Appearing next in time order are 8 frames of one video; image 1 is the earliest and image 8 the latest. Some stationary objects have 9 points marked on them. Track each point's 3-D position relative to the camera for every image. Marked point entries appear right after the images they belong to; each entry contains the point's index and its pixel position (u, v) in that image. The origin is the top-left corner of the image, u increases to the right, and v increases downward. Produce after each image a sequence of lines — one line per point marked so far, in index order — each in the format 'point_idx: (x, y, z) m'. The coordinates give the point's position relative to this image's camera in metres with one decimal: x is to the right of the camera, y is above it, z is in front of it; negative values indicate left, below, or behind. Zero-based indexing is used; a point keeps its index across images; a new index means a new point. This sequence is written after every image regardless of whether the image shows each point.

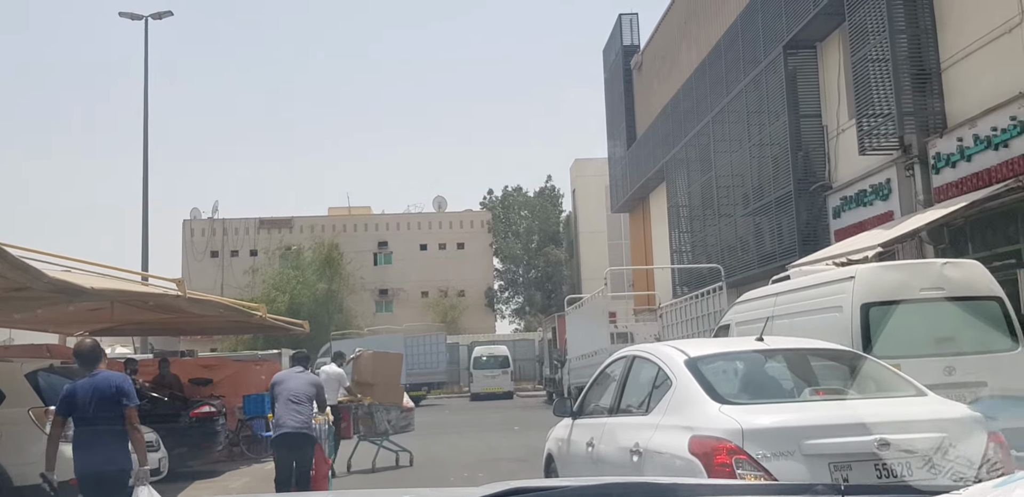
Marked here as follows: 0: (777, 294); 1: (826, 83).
0: (+3.0, -0.5, +9.9) m
1: (+6.1, +3.2, +17.3) m
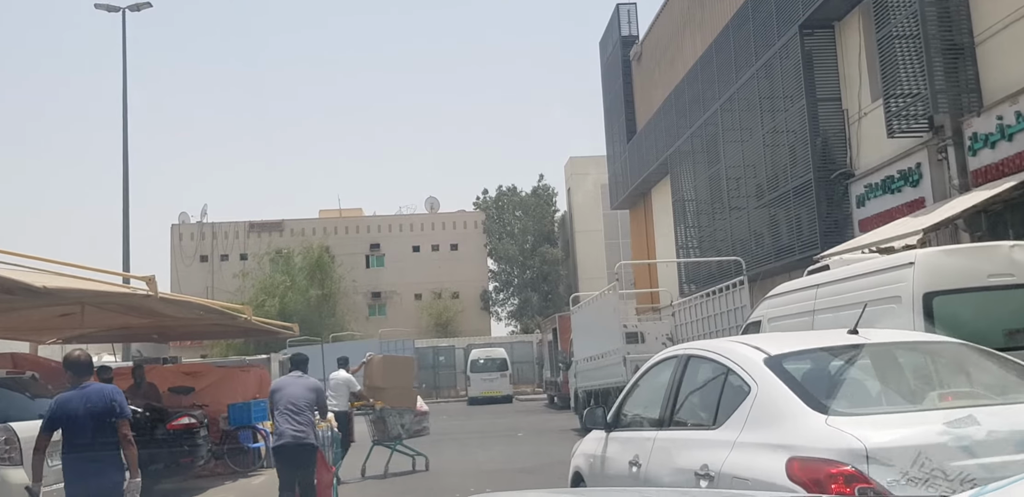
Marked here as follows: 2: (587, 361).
0: (+3.1, -0.4, +8.9) m
1: (+6.1, +3.4, +16.4) m
2: (+1.4, -2.0, +16.0) m
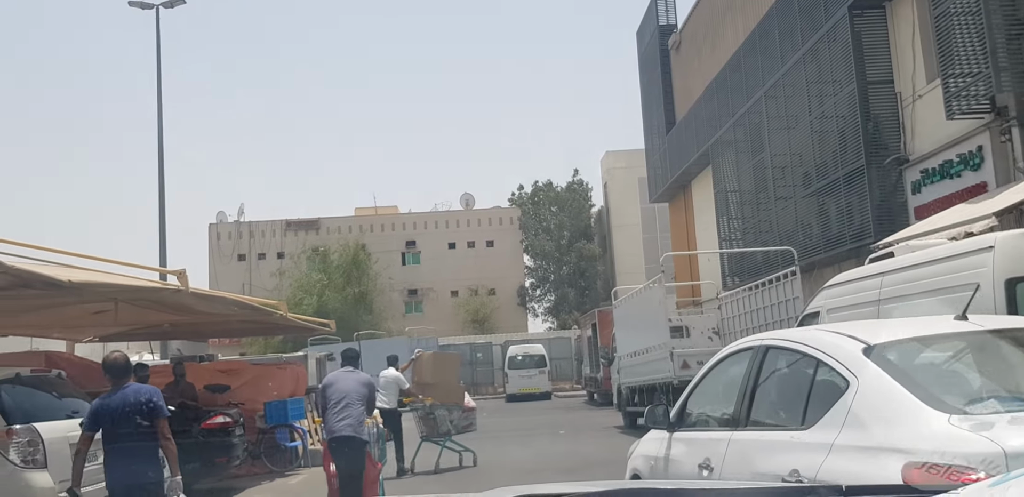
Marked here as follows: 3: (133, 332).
0: (+3.5, -0.3, +8.4) m
1: (+6.8, +3.6, +15.7) m
2: (+2.1, -1.9, +15.5) m
3: (-6.7, -1.4, +15.6) m
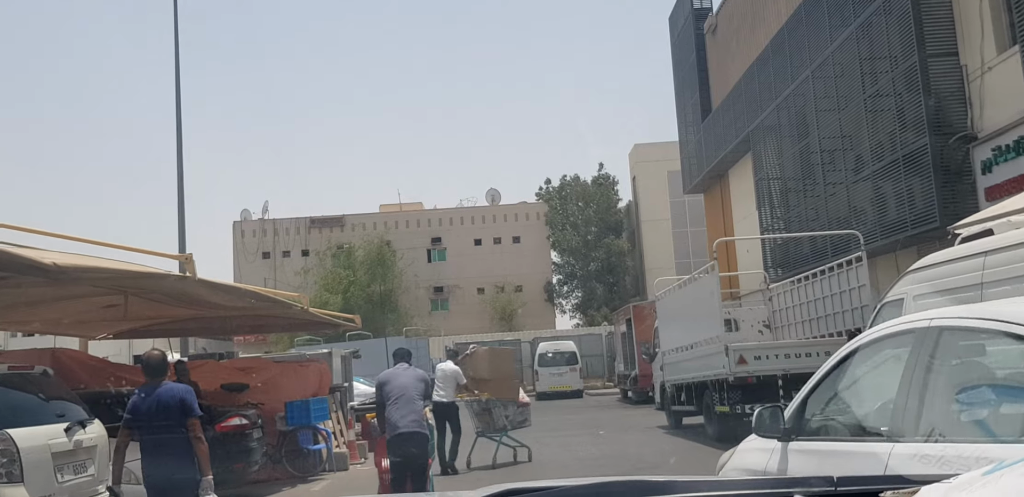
0: (+3.9, -0.1, +7.3) m
1: (+7.4, +3.8, +14.5) m
2: (+2.7, -1.7, +14.5) m
3: (-6.1, -1.3, +14.8) m
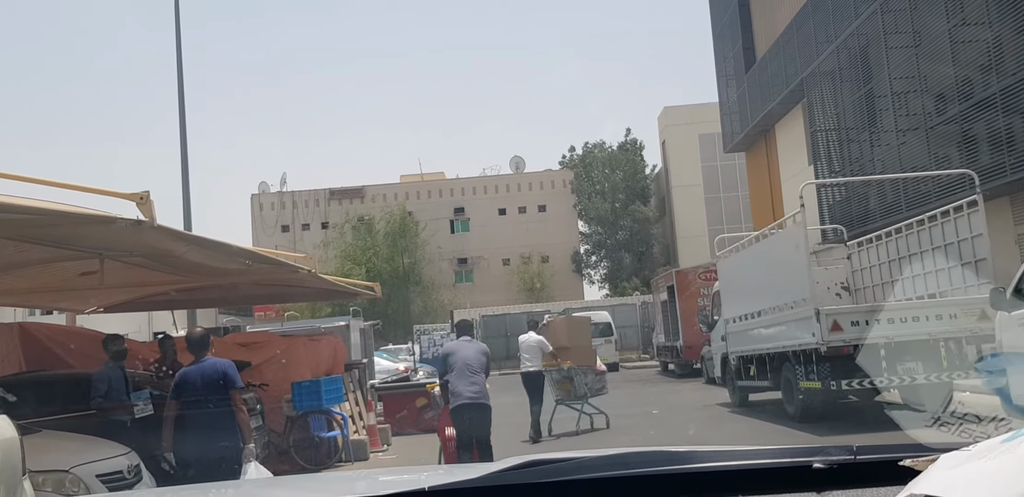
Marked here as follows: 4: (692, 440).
0: (+4.3, +0.4, +5.4) m
1: (+7.9, +4.5, +12.4) m
2: (+3.3, -1.0, +12.6) m
3: (-5.5, -0.8, +13.2) m
4: (+2.1, -2.2, +9.8) m
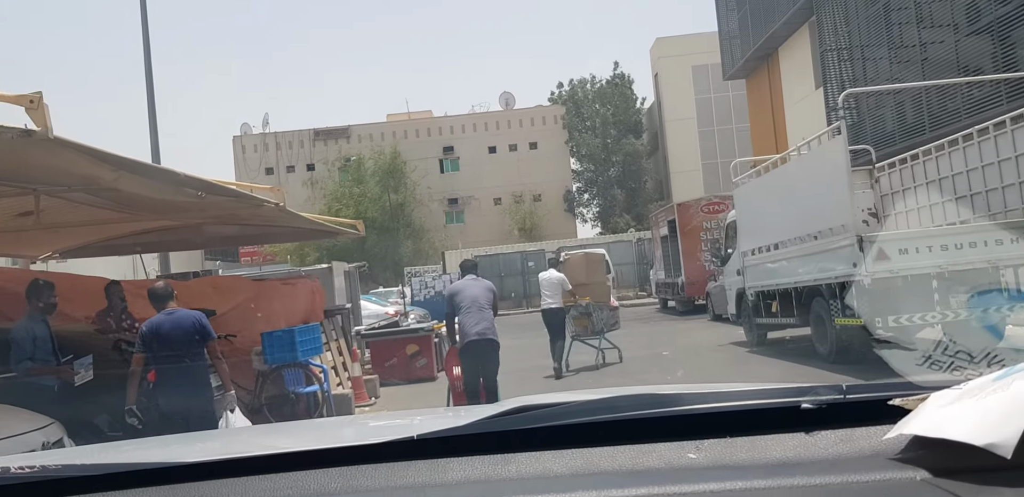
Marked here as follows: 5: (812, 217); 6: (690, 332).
0: (+4.3, +0.9, +4.3) m
1: (+7.7, +5.6, +11.0) m
2: (+3.2, 0.0, +11.5) m
3: (-5.5, +0.1, +12.0) m
4: (+2.1, -1.4, +8.8) m
5: (+3.3, +0.4, +9.9) m
6: (+3.2, -1.5, +15.6) m
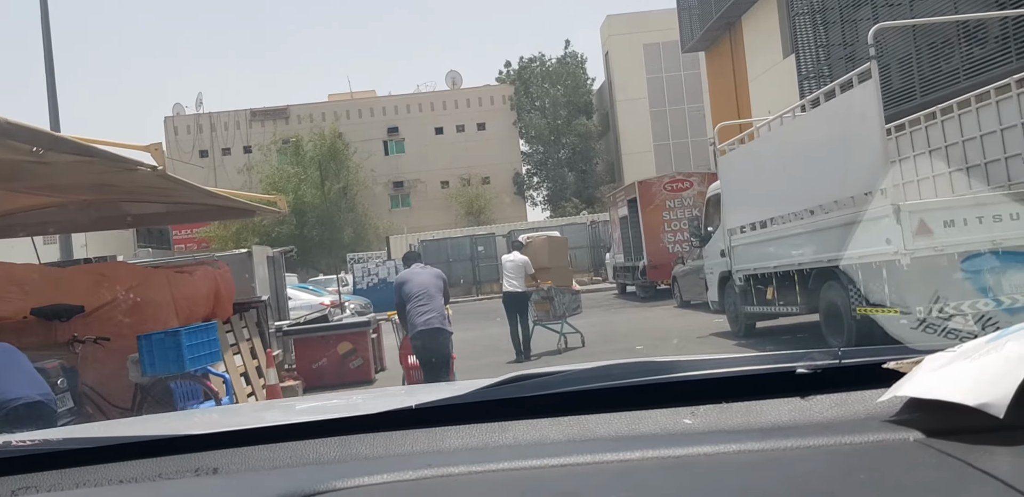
0: (+4.1, +1.1, +2.8) m
1: (+7.1, +5.9, +9.6) m
2: (+2.7, +0.2, +10.0) m
3: (-6.1, +0.3, +10.0) m
4: (+1.7, -1.2, +7.2) m
5: (+2.9, +0.6, +8.4) m
6: (+2.5, -1.2, +14.1) m
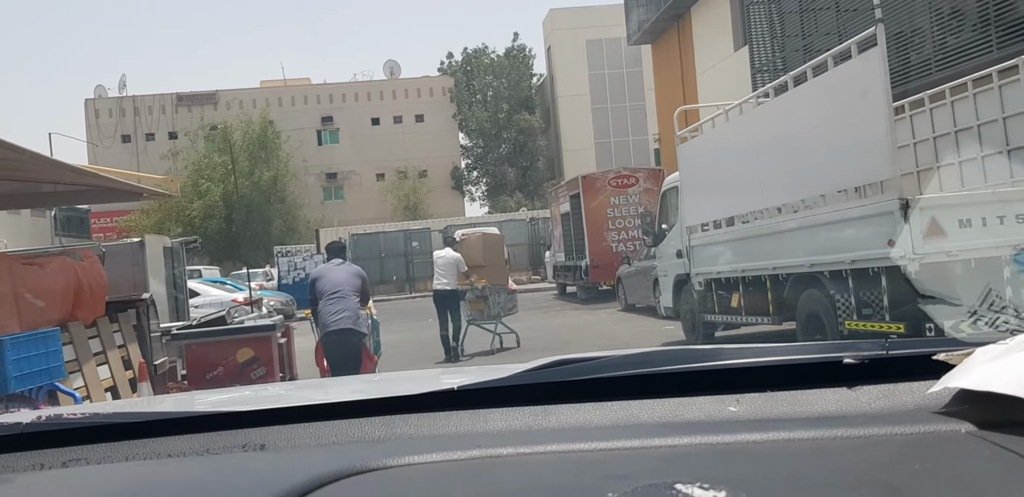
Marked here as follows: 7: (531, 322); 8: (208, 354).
0: (+4.0, +1.0, +1.8) m
1: (+6.6, +5.8, +8.9) m
2: (+2.0, +0.2, +8.9) m
3: (-6.7, +0.4, +8.3) m
4: (+1.2, -1.2, +6.1) m
5: (+2.3, +0.6, +7.3) m
6: (+1.5, -1.1, +13.0) m
7: (+0.3, -1.2, +12.5) m
8: (-2.8, -1.0, +8.4) m
